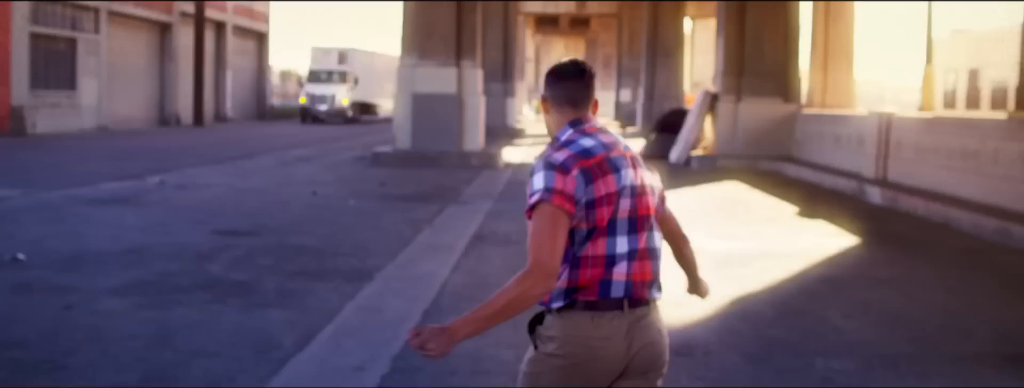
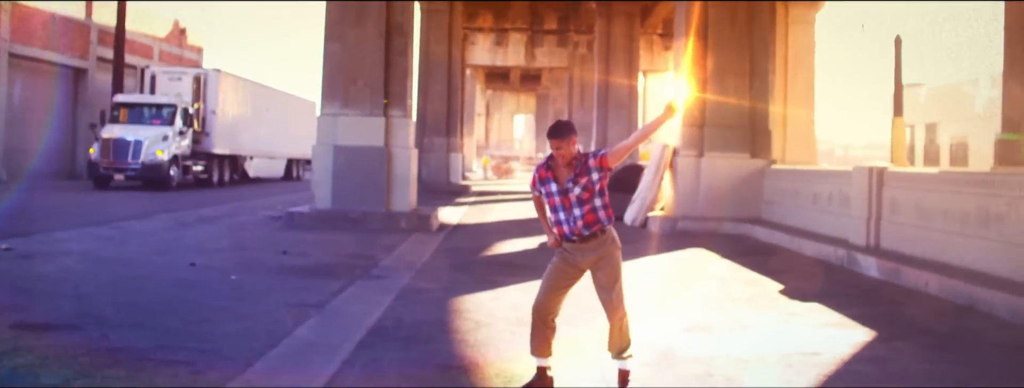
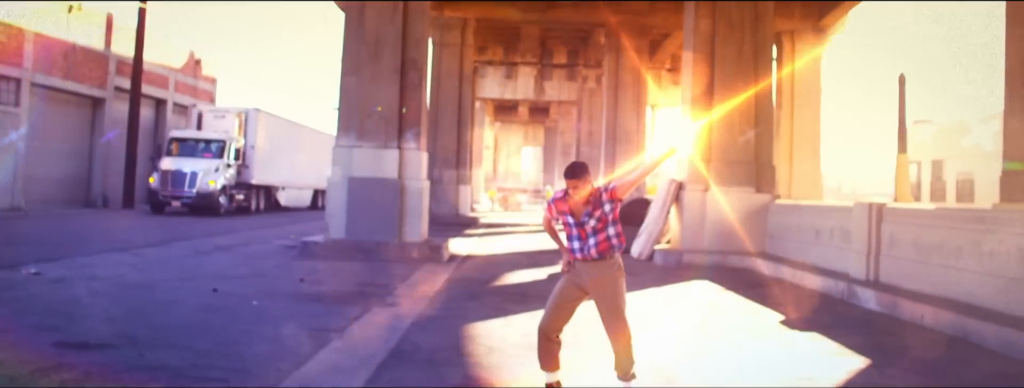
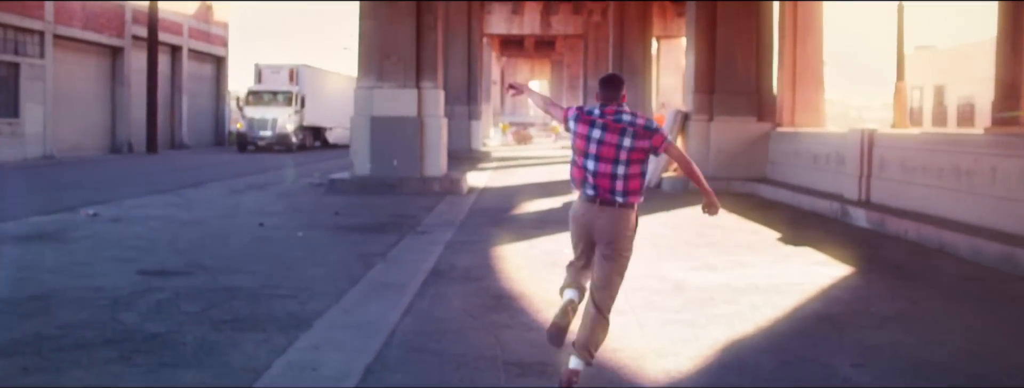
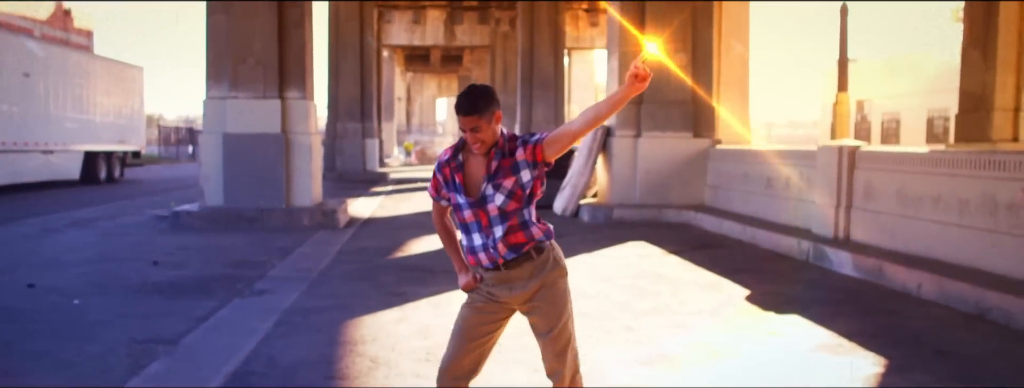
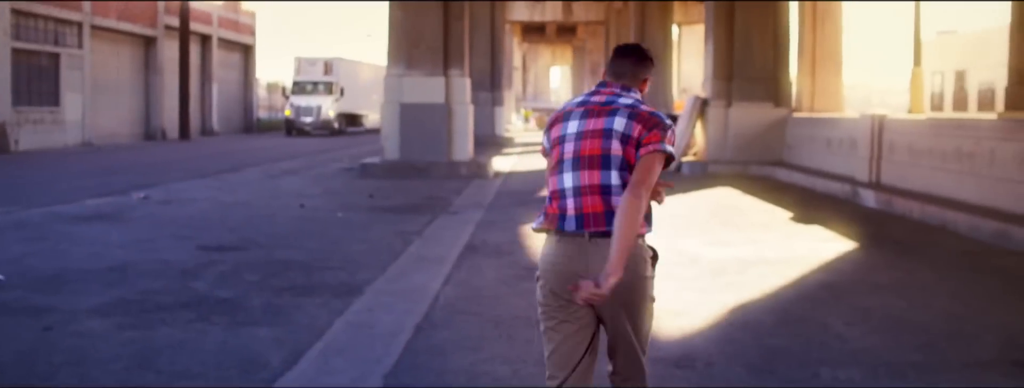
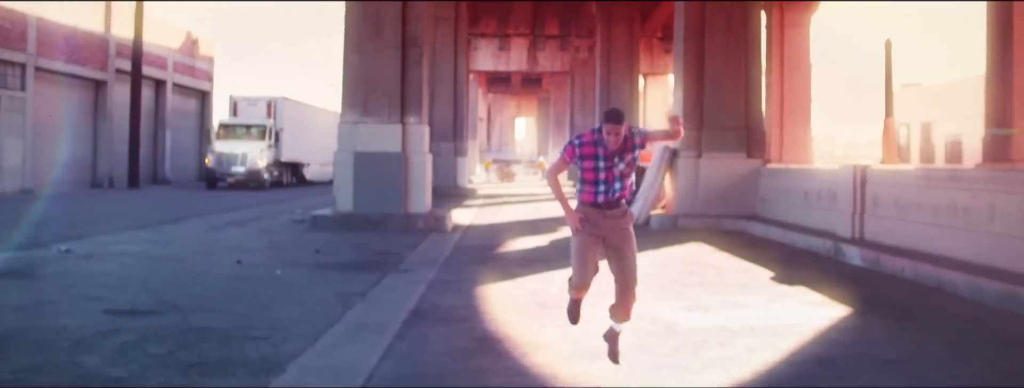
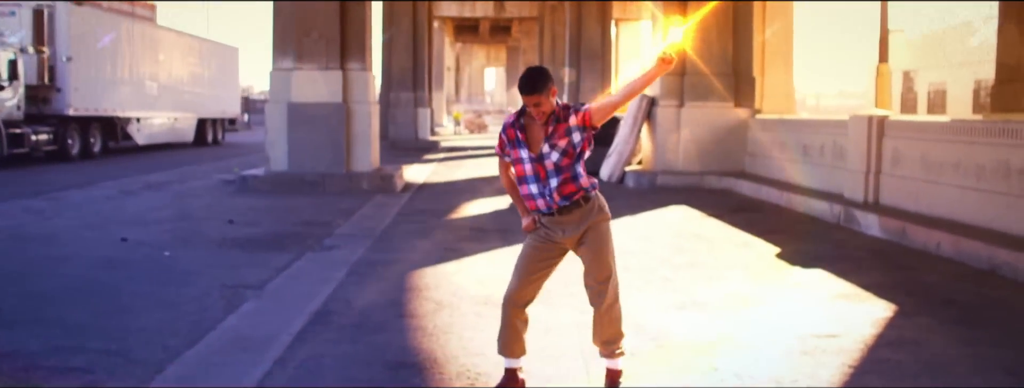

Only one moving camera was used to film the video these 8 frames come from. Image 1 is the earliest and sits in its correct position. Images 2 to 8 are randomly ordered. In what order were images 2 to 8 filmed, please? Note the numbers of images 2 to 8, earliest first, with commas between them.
6, 4, 7, 3, 2, 8, 5
